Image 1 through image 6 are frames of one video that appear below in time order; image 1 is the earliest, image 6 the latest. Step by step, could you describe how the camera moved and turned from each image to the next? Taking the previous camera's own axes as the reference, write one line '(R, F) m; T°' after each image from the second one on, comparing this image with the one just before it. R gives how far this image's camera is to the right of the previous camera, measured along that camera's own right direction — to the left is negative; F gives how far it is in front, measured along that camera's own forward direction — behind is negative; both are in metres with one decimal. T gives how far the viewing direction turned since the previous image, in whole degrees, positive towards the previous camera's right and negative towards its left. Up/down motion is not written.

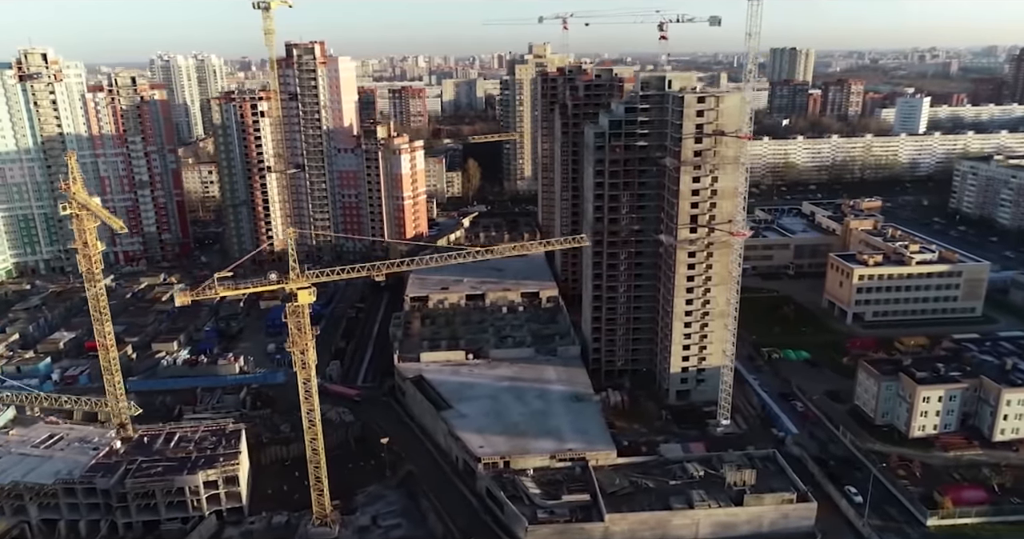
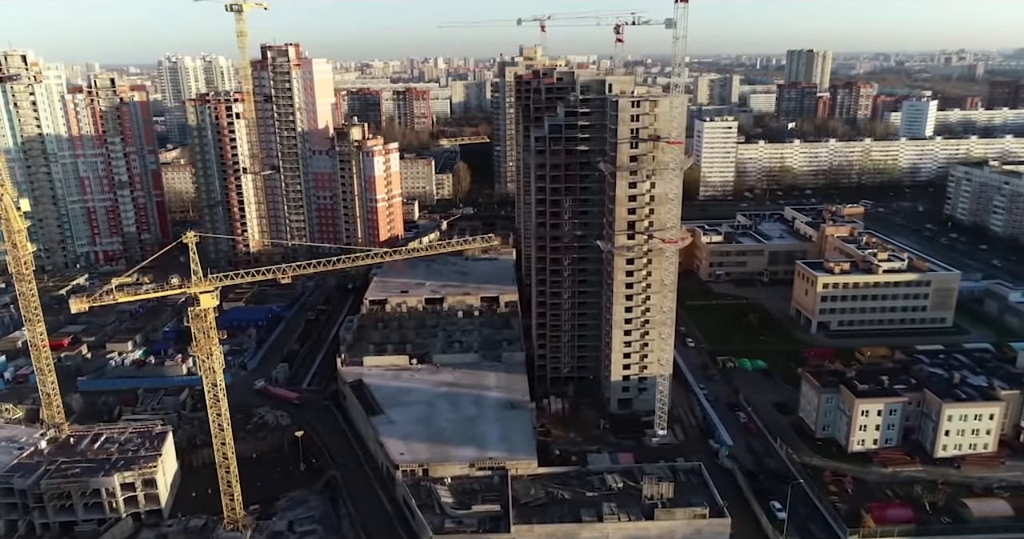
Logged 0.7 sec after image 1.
(+5.8, +0.6) m; -2°
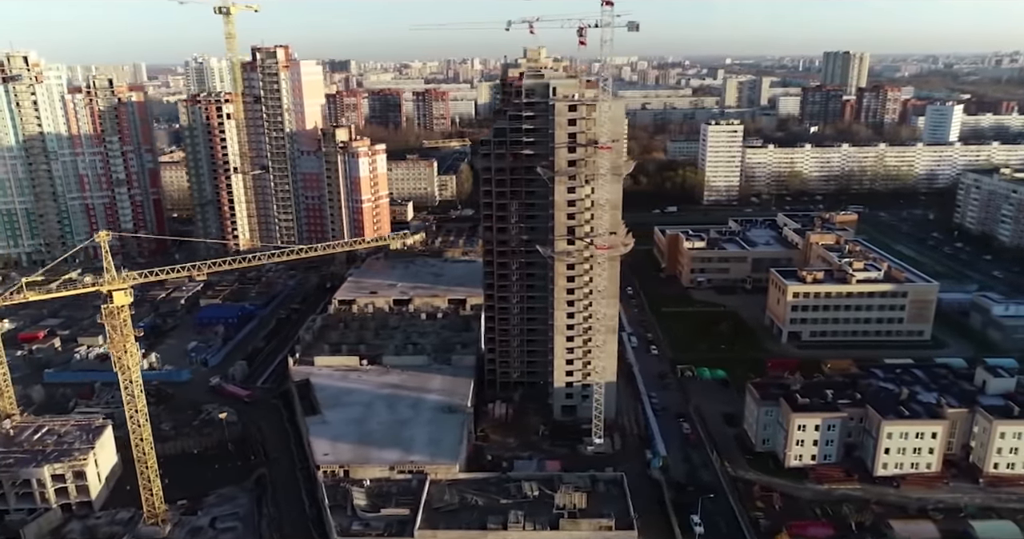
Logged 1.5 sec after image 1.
(+6.6, +0.4) m; -3°
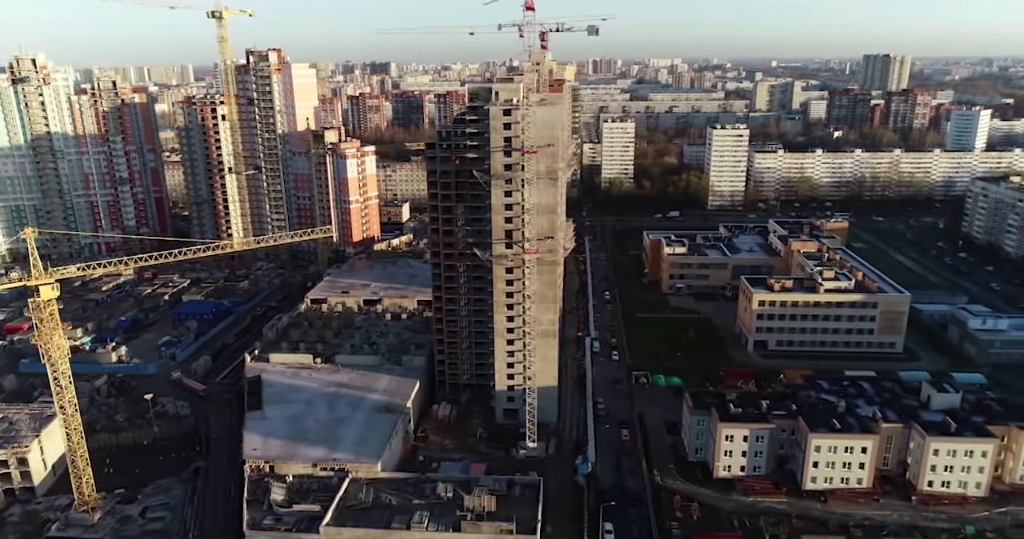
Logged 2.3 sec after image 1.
(+6.8, -0.1) m; -3°
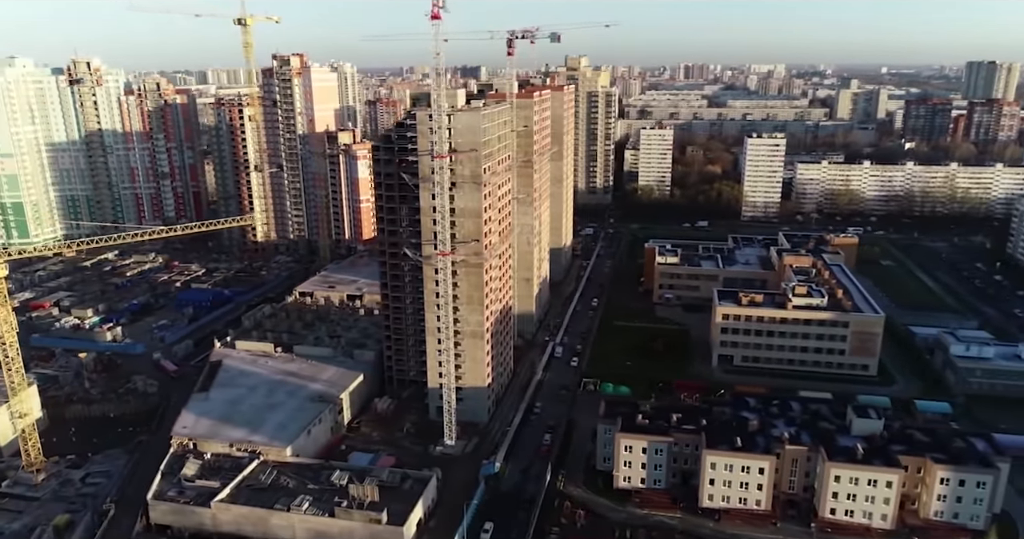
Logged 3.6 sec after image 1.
(+10.9, -0.3) m; -7°
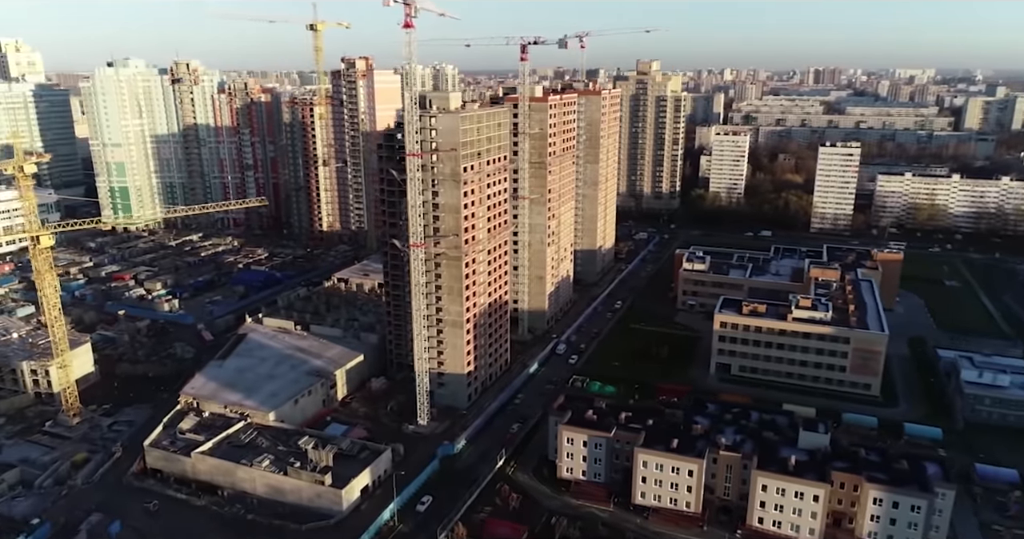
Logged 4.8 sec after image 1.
(+9.8, -1.7) m; -9°
